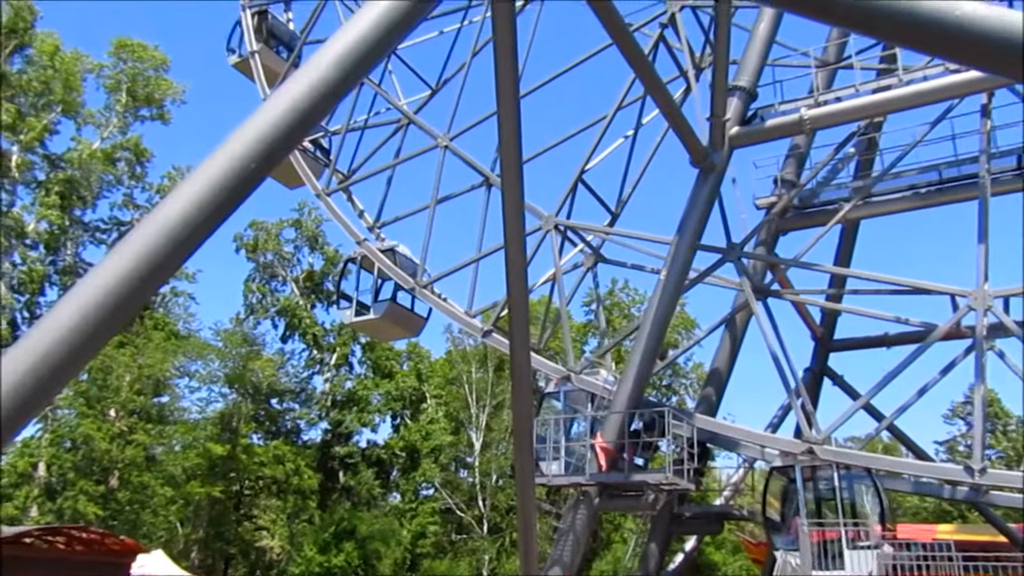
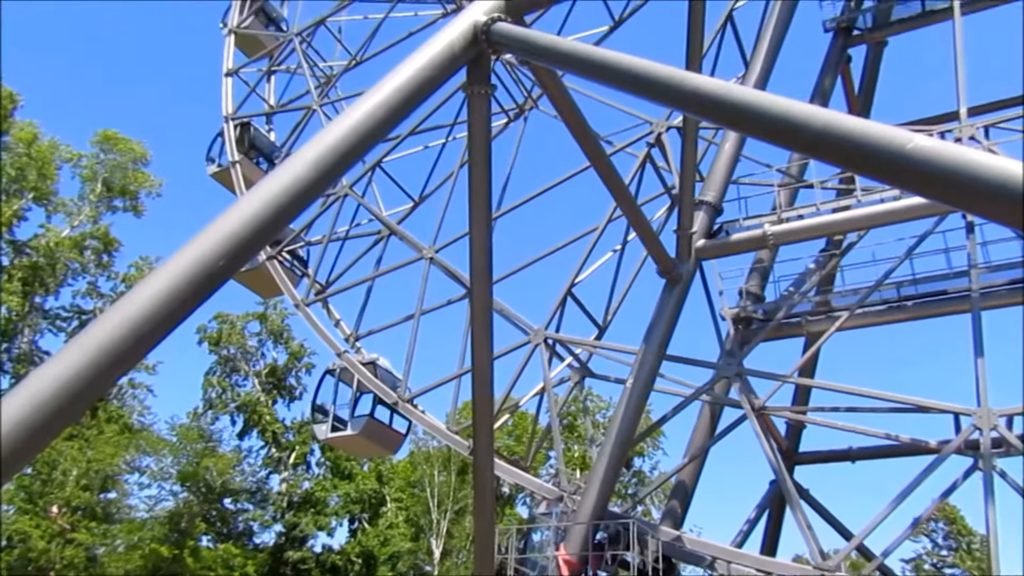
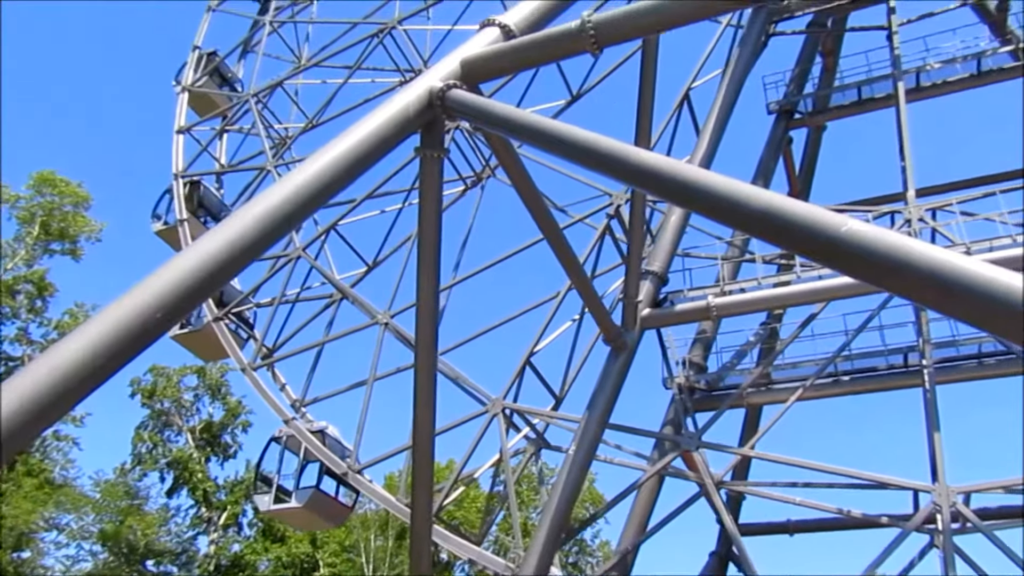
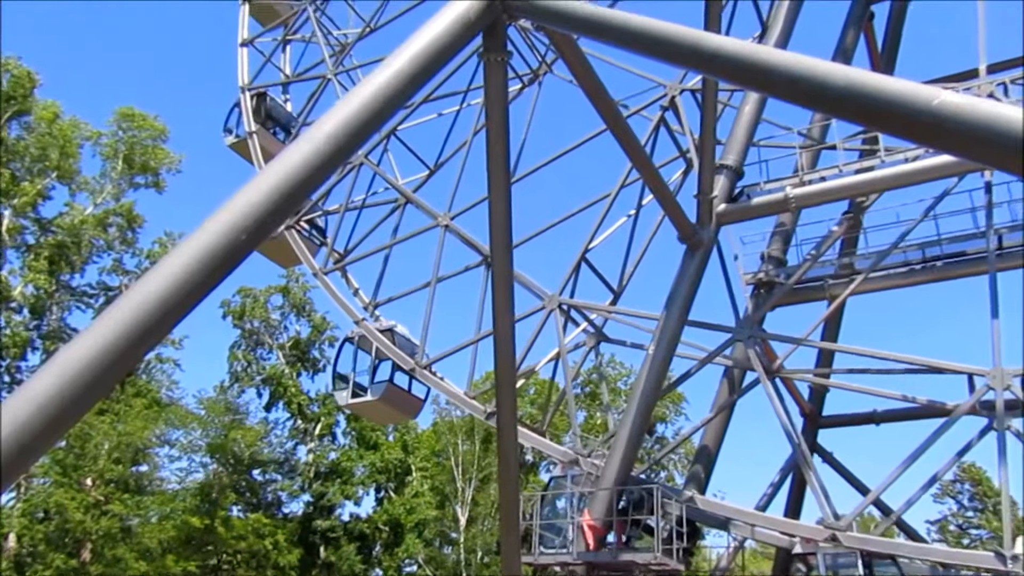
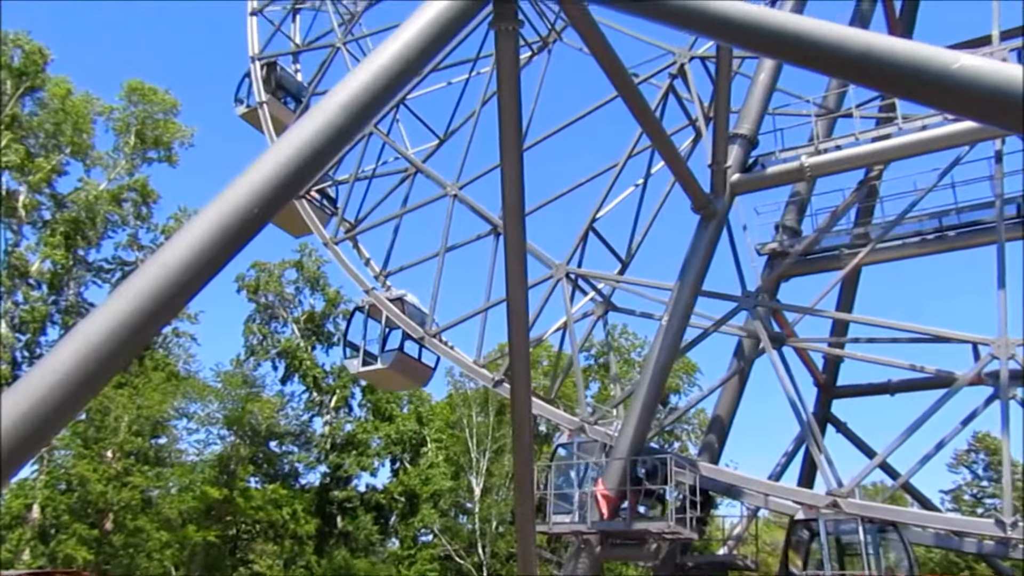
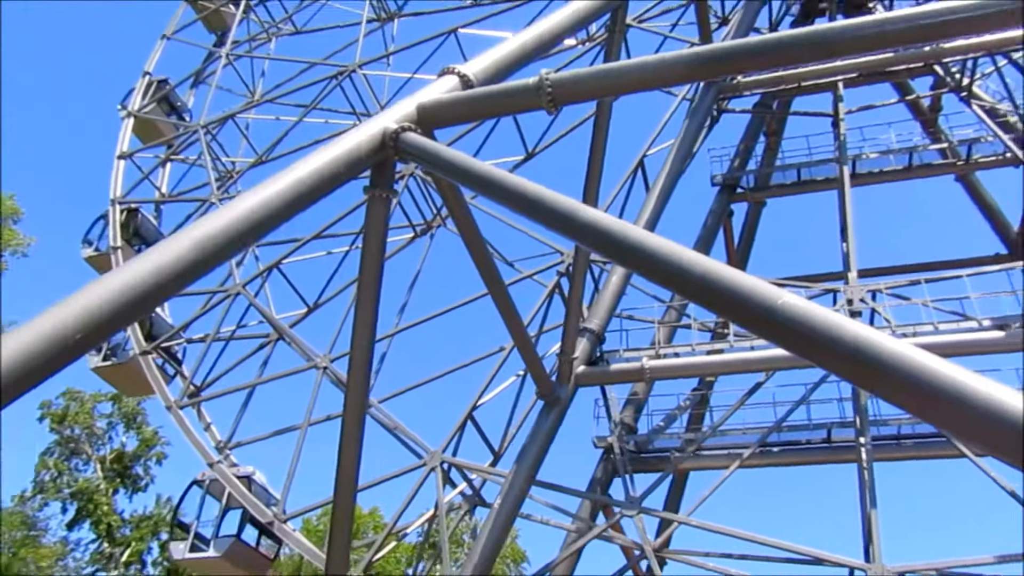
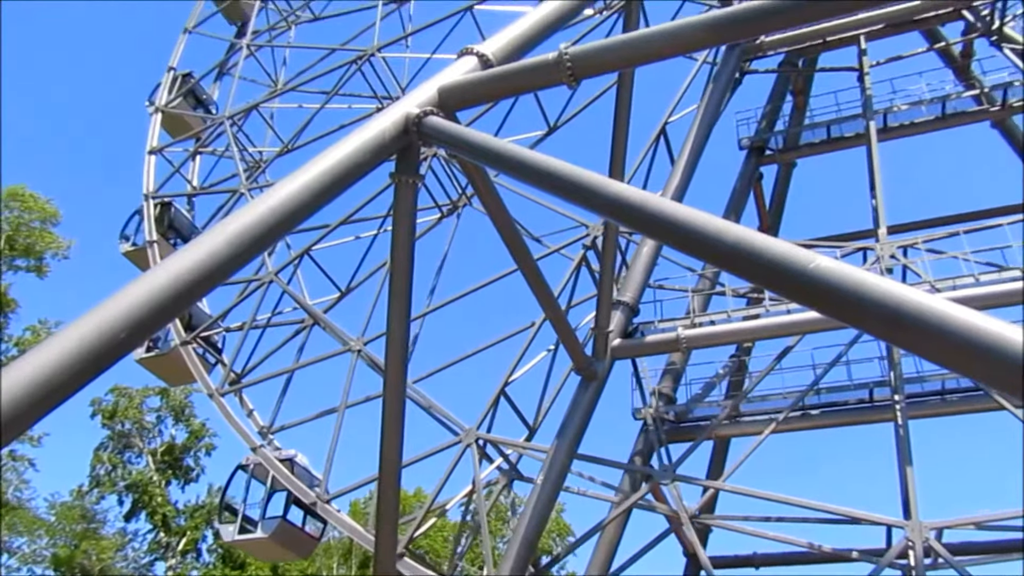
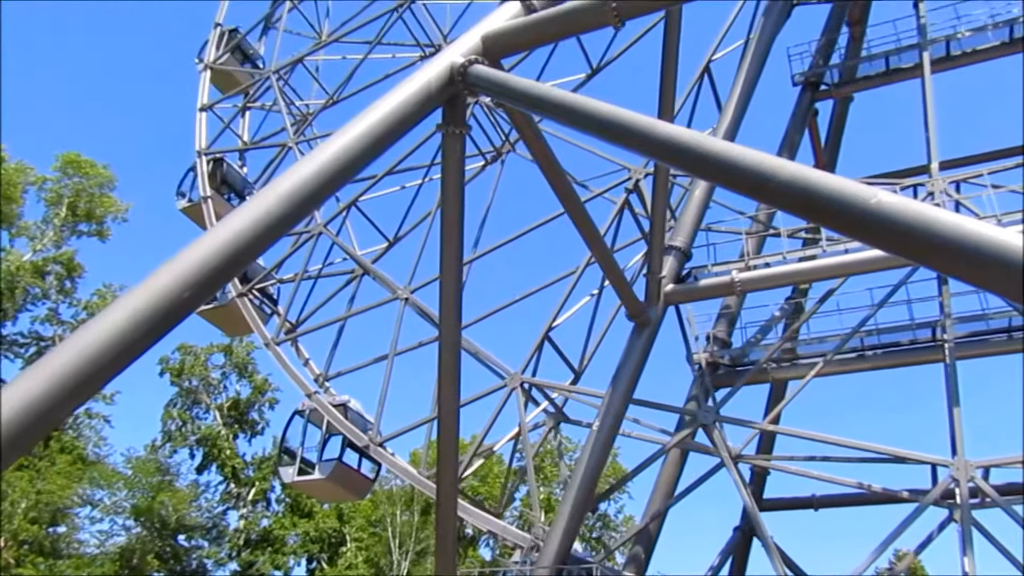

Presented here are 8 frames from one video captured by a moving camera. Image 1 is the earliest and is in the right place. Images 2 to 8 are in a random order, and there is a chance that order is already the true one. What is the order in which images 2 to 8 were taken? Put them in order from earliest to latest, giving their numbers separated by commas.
5, 4, 2, 8, 3, 7, 6
